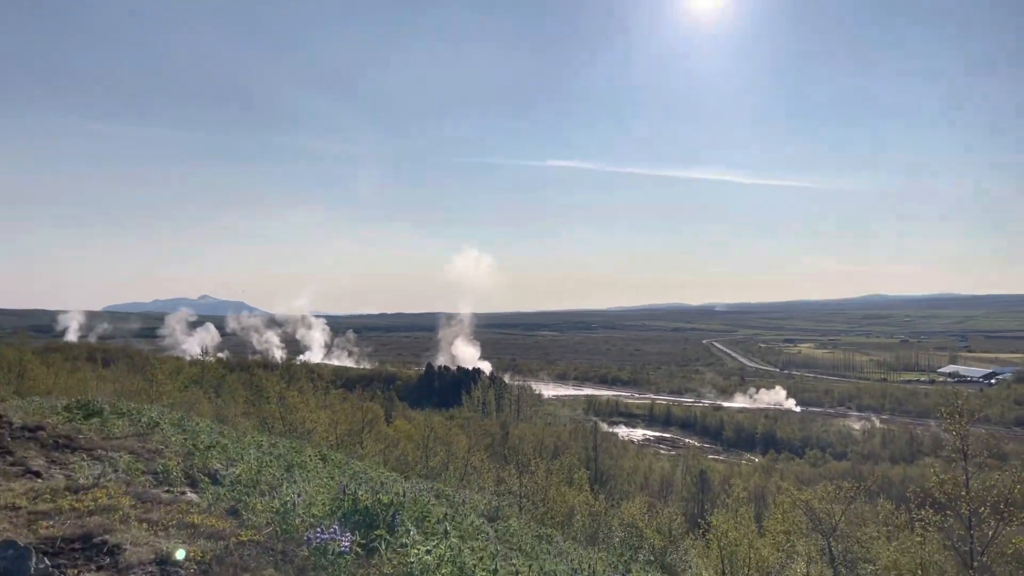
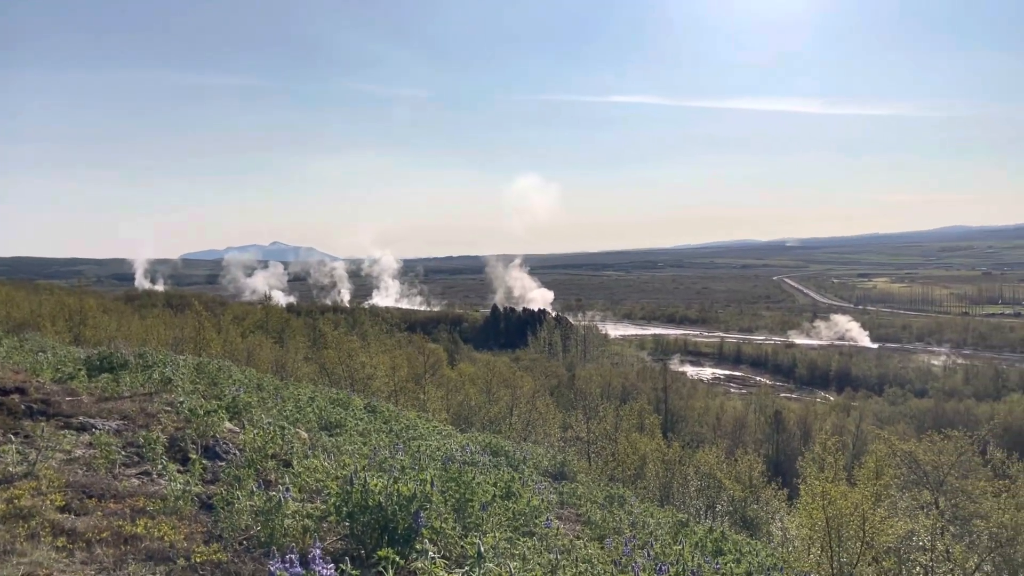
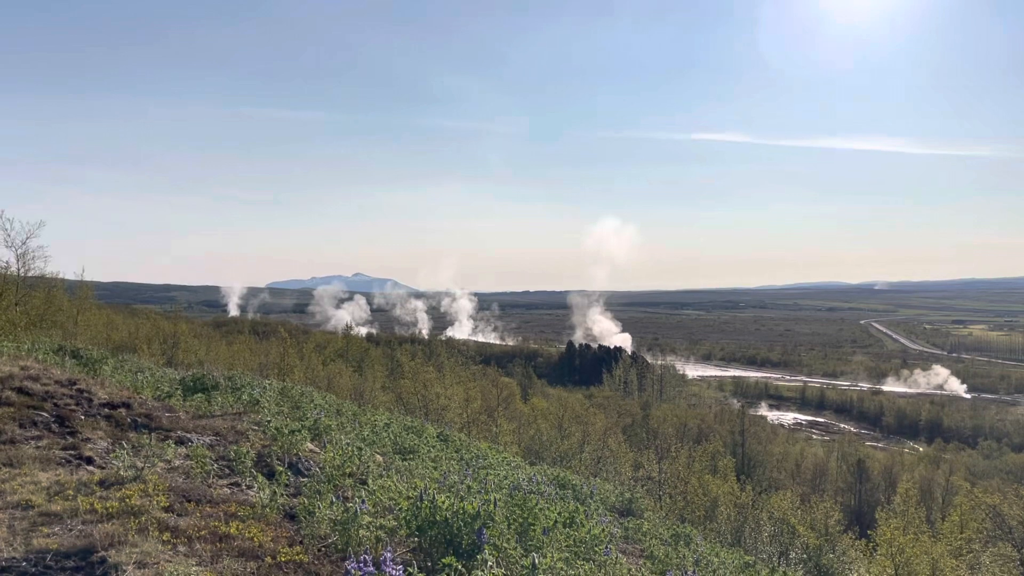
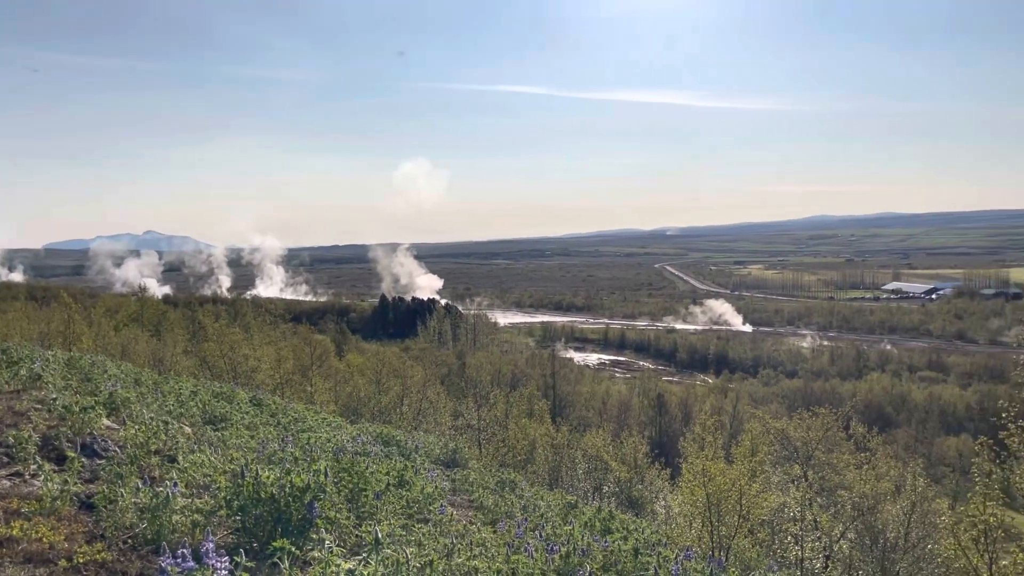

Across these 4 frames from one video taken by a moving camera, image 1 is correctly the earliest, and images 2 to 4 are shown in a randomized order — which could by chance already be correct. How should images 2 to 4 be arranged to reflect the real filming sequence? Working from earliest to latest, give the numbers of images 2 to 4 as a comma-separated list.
3, 2, 4
